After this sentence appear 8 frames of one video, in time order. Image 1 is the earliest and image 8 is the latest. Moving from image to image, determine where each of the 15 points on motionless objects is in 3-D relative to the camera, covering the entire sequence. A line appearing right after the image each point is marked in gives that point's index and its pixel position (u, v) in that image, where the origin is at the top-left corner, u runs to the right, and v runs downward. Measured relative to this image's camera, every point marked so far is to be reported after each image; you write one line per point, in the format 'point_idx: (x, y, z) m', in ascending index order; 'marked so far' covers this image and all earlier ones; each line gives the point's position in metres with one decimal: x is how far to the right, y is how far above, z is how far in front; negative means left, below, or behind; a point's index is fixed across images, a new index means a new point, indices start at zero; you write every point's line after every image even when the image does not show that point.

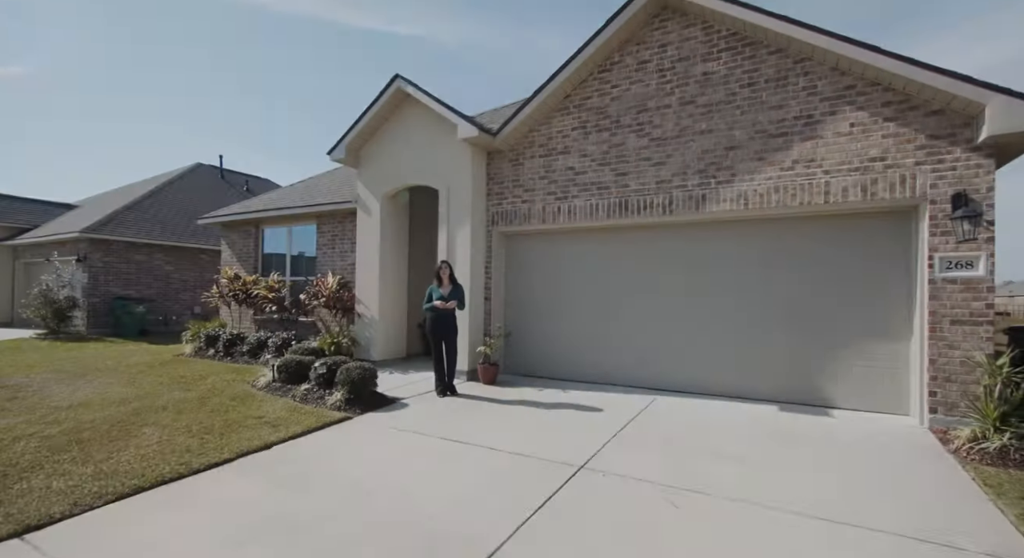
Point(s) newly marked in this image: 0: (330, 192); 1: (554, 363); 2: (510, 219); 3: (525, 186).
0: (-3.9, +1.9, +10.8) m
1: (+0.7, -1.4, +8.1) m
2: (0.0, +1.0, +8.3) m
3: (+0.2, +1.5, +8.2) m
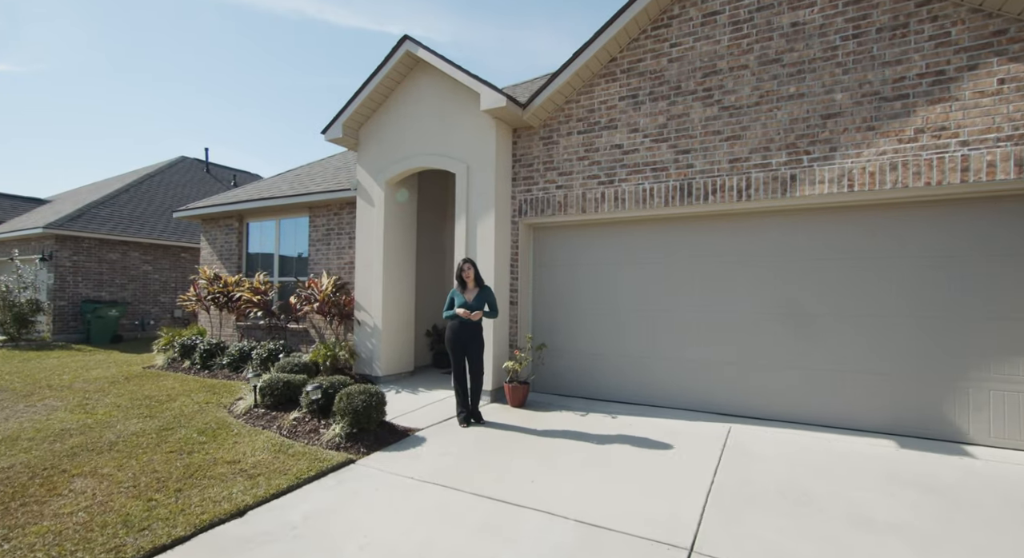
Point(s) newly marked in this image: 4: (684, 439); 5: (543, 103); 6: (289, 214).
0: (-3.5, +1.8, +9.4) m
1: (+1.1, -1.4, +6.8) m
2: (+0.4, +1.0, +6.9) m
3: (+0.6, +1.5, +6.9) m
4: (+1.8, -1.7, +5.3) m
5: (+0.4, +2.3, +6.7) m
6: (-4.3, +1.3, +9.7) m
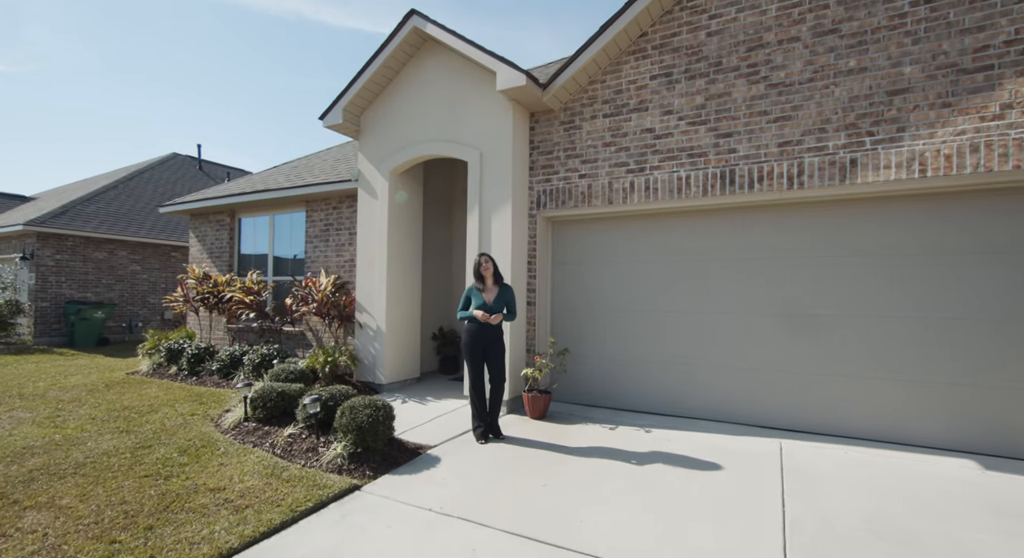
0: (-3.3, +1.9, +8.8) m
1: (+1.4, -1.3, +6.2) m
2: (+0.6, +1.0, +6.3) m
3: (+0.9, +1.5, +6.2) m
4: (+2.0, -1.6, +4.7) m
5: (+0.7, +2.4, +6.1) m
6: (-4.1, +1.3, +9.1) m
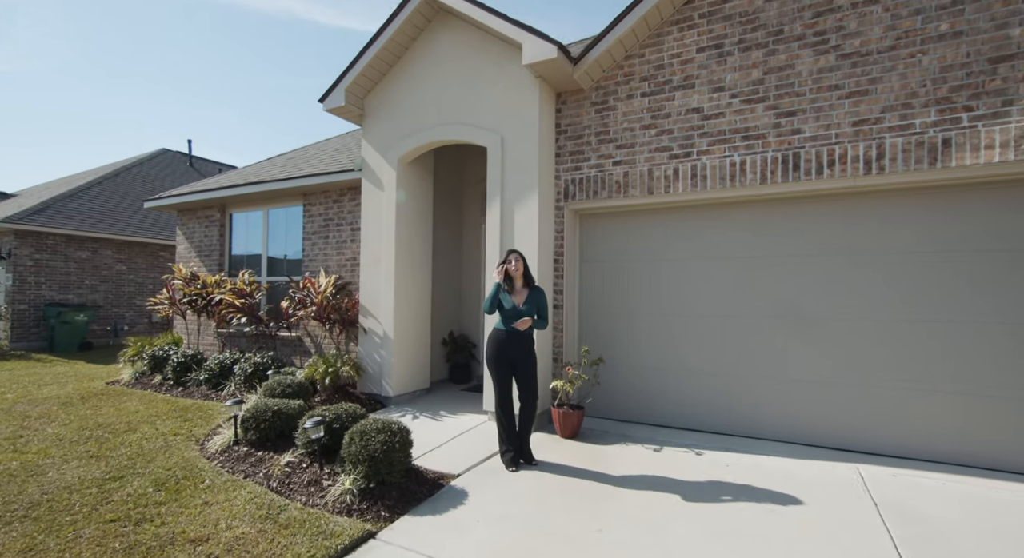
0: (-3.0, +1.8, +8.1) m
1: (+1.7, -1.3, +5.5) m
2: (+0.9, +1.0, +5.6) m
3: (+1.1, +1.5, +5.5) m
4: (+2.3, -1.6, +4.0) m
5: (+0.9, +2.4, +5.4) m
6: (-3.8, +1.3, +8.3) m
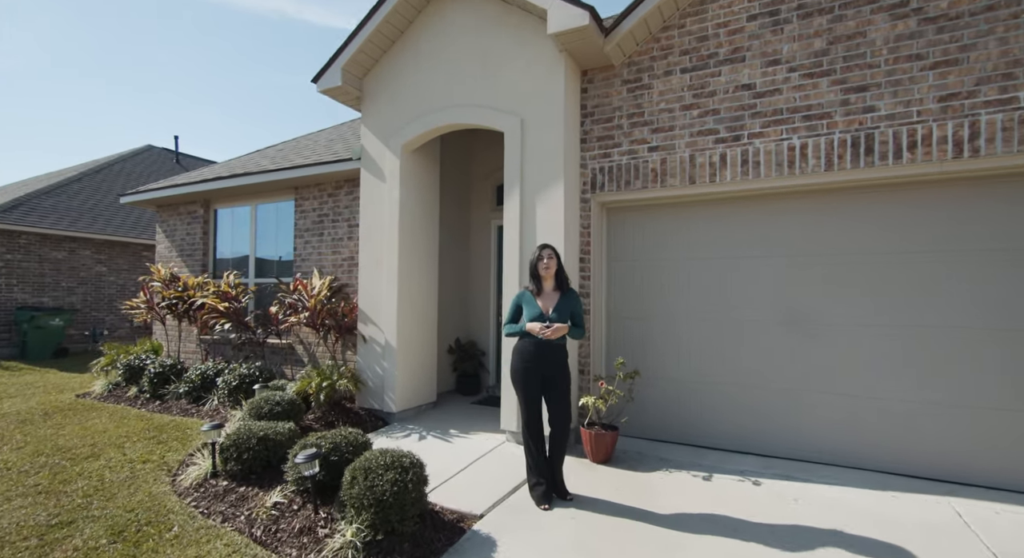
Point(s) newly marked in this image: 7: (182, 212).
0: (-2.9, +1.8, +7.3) m
1: (+1.9, -1.4, +4.8) m
2: (+1.1, +1.0, +5.0) m
3: (+1.3, +1.5, +4.9) m
4: (+2.6, -1.6, +3.3) m
5: (+1.1, +2.3, +4.7) m
6: (-3.6, +1.2, +7.6) m
7: (-5.5, +1.1, +8.5) m
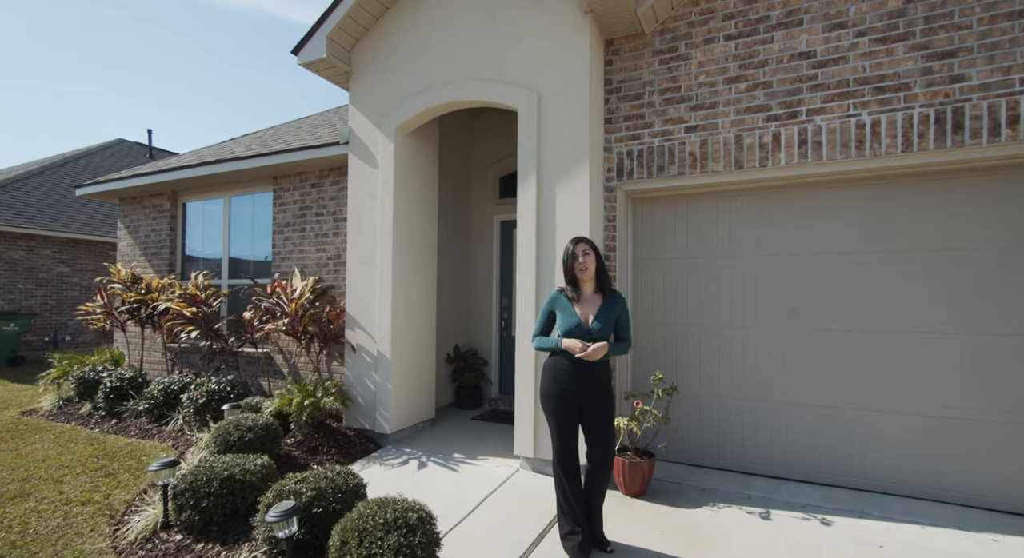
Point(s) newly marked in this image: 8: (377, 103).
0: (-2.8, +1.8, +6.6) m
1: (+2.0, -1.4, +4.2) m
2: (+1.2, +1.0, +4.3) m
3: (+1.5, +1.5, +4.2) m
4: (+2.7, -1.6, +2.7) m
5: (+1.3, +2.3, +4.1) m
6: (-3.6, +1.2, +6.8) m
7: (-5.5, +1.1, +7.7) m
8: (-1.4, +1.8, +5.2) m
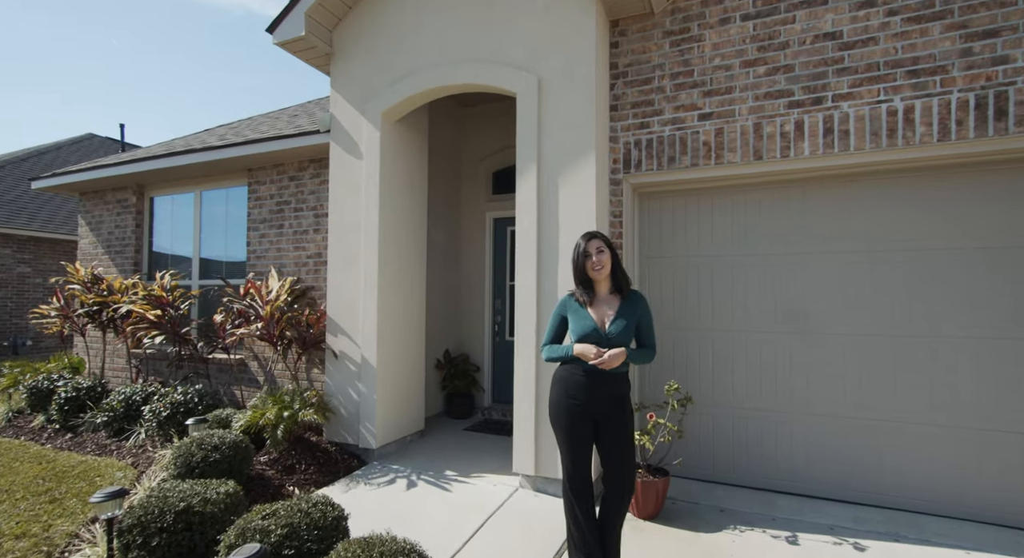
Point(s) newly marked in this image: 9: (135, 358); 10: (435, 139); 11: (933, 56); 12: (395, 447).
0: (-2.9, +1.8, +6.1) m
1: (+2.0, -1.4, +3.8) m
2: (+1.2, +1.0, +3.9) m
3: (+1.5, +1.5, +3.9) m
4: (+2.8, -1.6, +2.4) m
5: (+1.3, +2.3, +3.7) m
6: (-3.7, +1.2, +6.3) m
7: (-5.6, +1.1, +7.1) m
8: (-1.4, +1.8, +4.8) m
9: (-4.6, -1.0, +6.2) m
10: (-0.9, +1.6, +5.9) m
11: (+2.7, +1.4, +3.3) m
12: (-1.1, -1.5, +4.7) m
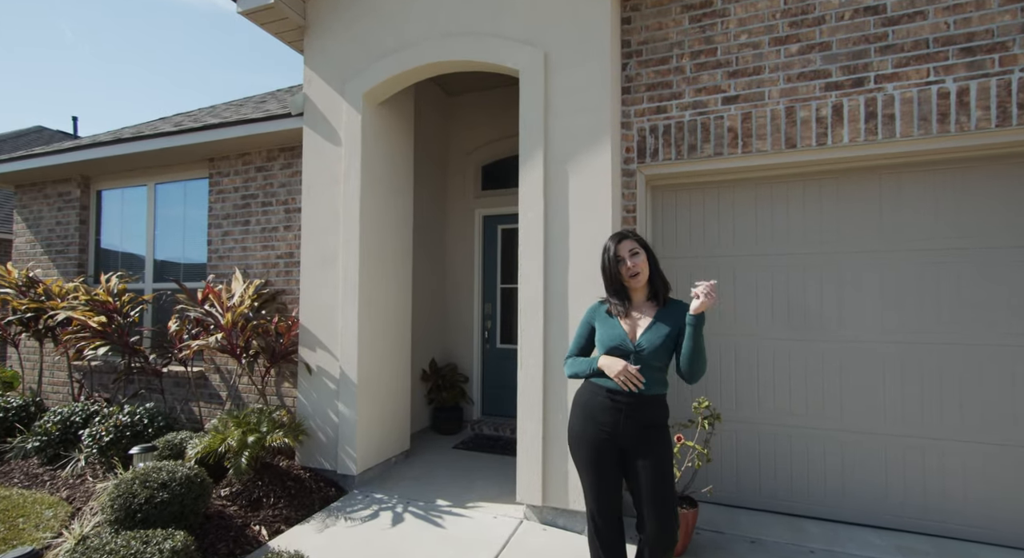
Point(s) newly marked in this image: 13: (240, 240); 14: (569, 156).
0: (-3.0, +1.8, +5.5) m
1: (+2.0, -1.4, +3.4) m
2: (+1.2, +1.0, +3.5) m
3: (+1.5, +1.5, +3.5) m
4: (+2.9, -1.6, +2.0) m
5: (+1.3, +2.3, +3.3) m
6: (-3.7, +1.2, +5.7) m
7: (-5.8, +1.1, +6.4) m
8: (-1.4, +1.8, +4.2) m
9: (-4.7, -1.0, +5.5) m
10: (-0.9, +1.6, +5.4) m
11: (+2.8, +1.4, +2.9) m
12: (-1.1, -1.6, +4.1) m
13: (-2.7, +0.4, +5.1) m
14: (+0.4, +0.8, +3.4) m
